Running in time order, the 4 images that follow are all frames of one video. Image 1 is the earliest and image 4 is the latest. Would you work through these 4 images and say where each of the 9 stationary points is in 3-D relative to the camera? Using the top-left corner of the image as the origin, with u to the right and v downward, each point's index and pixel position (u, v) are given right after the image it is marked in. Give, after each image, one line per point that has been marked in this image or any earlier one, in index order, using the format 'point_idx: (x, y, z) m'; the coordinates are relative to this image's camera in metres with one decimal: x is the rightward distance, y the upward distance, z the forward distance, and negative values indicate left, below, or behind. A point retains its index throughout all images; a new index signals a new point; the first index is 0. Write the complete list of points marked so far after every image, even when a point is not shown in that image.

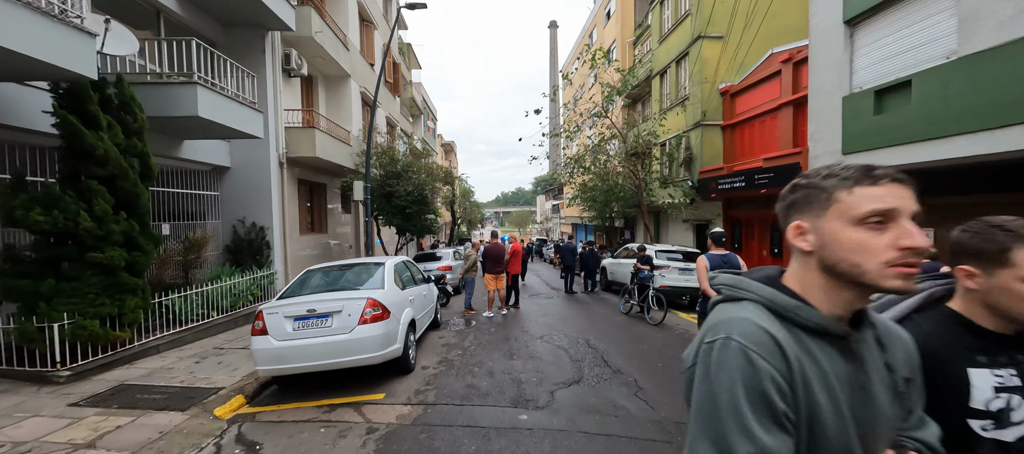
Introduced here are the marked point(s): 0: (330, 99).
0: (-6.3, +4.4, +12.1) m
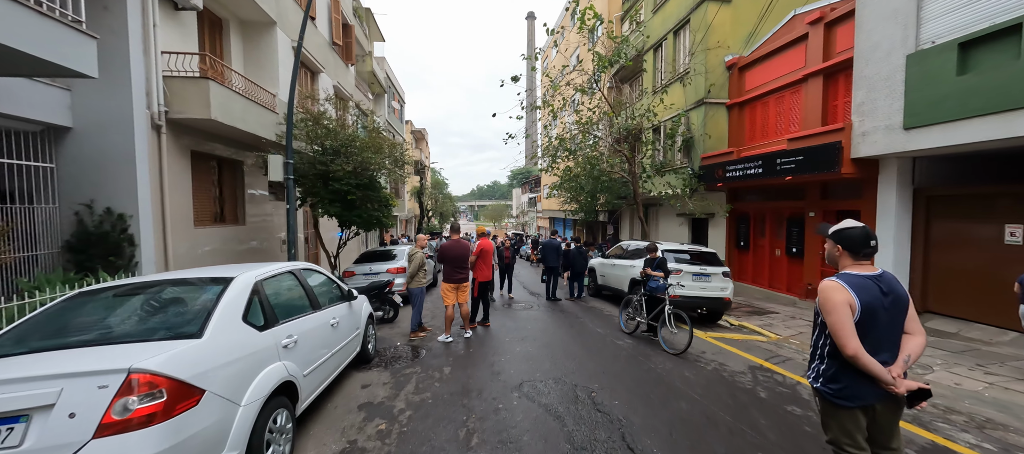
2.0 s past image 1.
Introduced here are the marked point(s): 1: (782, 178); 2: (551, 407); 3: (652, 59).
0: (-7.0, +4.7, +9.4) m
1: (+6.5, +1.2, +8.5) m
2: (+0.4, -1.8, +3.5) m
3: (+5.5, +6.6, +13.9) m
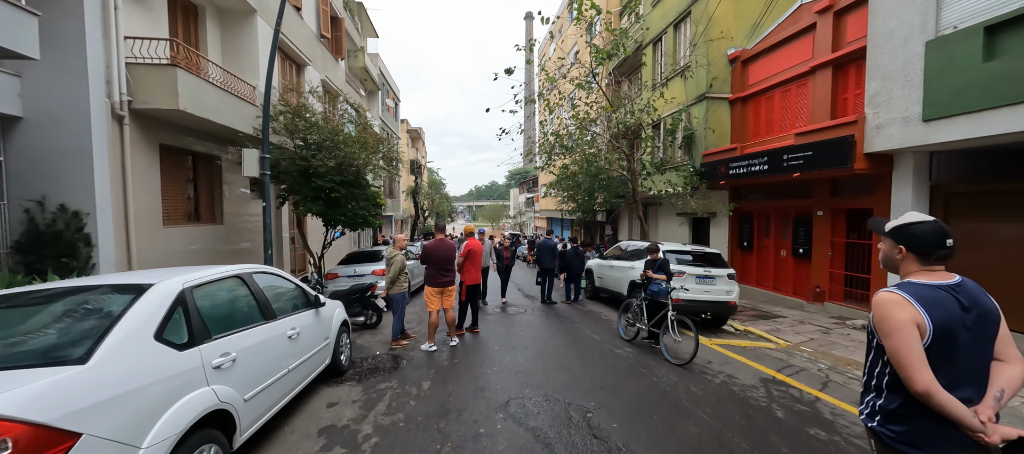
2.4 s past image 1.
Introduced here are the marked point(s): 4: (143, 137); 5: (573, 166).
0: (-7.2, +4.7, +8.9) m
1: (+6.4, +1.2, +8.1) m
2: (+0.2, -1.8, +3.0) m
3: (+5.3, +6.6, +13.4) m
4: (-7.0, +1.7, +6.6) m
5: (+2.2, +2.2, +12.7) m
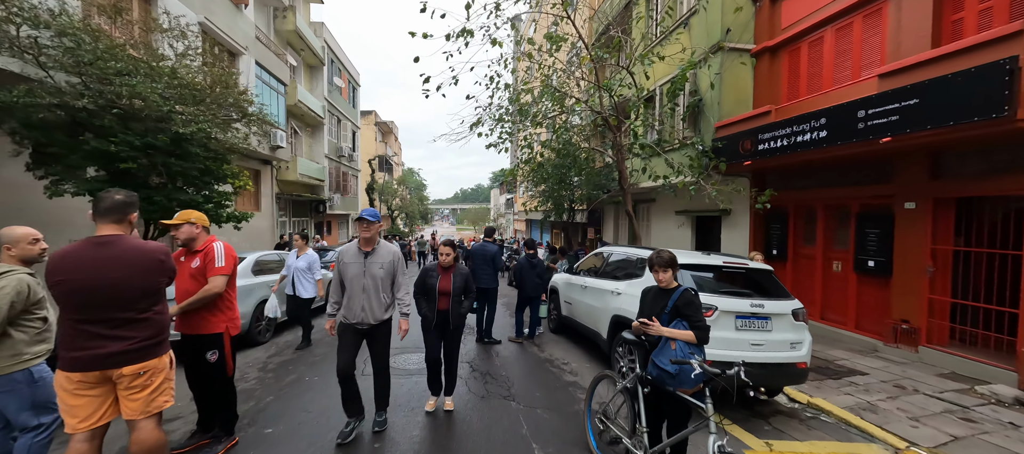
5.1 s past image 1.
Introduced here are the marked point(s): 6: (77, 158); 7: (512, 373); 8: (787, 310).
0: (-8.5, +4.8, +5.4) m
1: (+5.1, +1.2, +5.1) m
2: (-0.9, -1.6, -0.2) m
3: (+3.9, +6.6, +10.4) m
4: (-8.2, +1.9, +3.2) m
5: (+0.8, +2.2, +9.5) m
6: (-6.3, +1.0, +5.1) m
7: (0.0, -1.9, +4.7) m
8: (+2.8, -0.8, +3.5) m
